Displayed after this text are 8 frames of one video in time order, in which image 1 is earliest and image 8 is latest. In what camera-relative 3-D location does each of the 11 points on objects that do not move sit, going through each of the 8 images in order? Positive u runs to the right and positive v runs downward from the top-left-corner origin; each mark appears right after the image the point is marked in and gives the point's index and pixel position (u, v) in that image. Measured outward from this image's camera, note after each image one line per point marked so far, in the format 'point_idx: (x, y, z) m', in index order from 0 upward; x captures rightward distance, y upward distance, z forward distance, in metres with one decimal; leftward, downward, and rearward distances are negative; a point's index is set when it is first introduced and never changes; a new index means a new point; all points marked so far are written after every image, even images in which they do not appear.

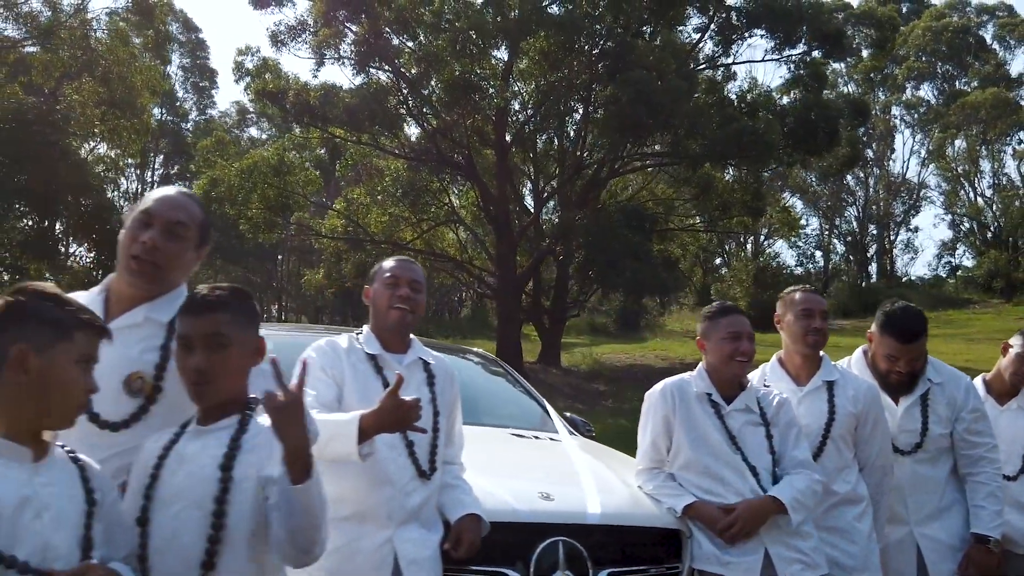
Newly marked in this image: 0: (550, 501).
0: (+0.1, -0.6, +3.1) m
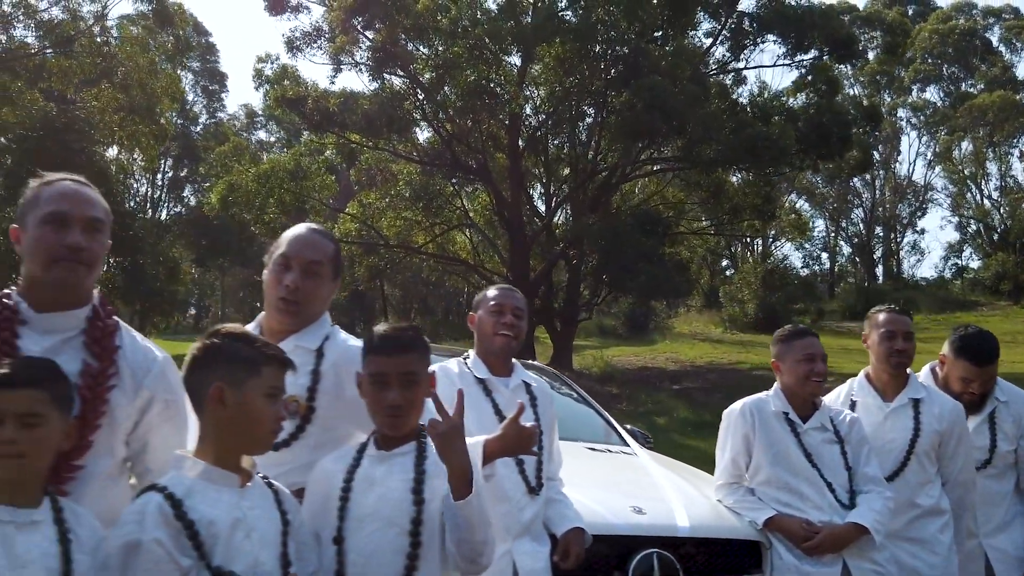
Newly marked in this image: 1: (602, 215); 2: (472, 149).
0: (+0.4, -0.7, +3.3) m
1: (+1.0, +1.3, +15.5) m
2: (-1.0, +2.3, +15.4) m
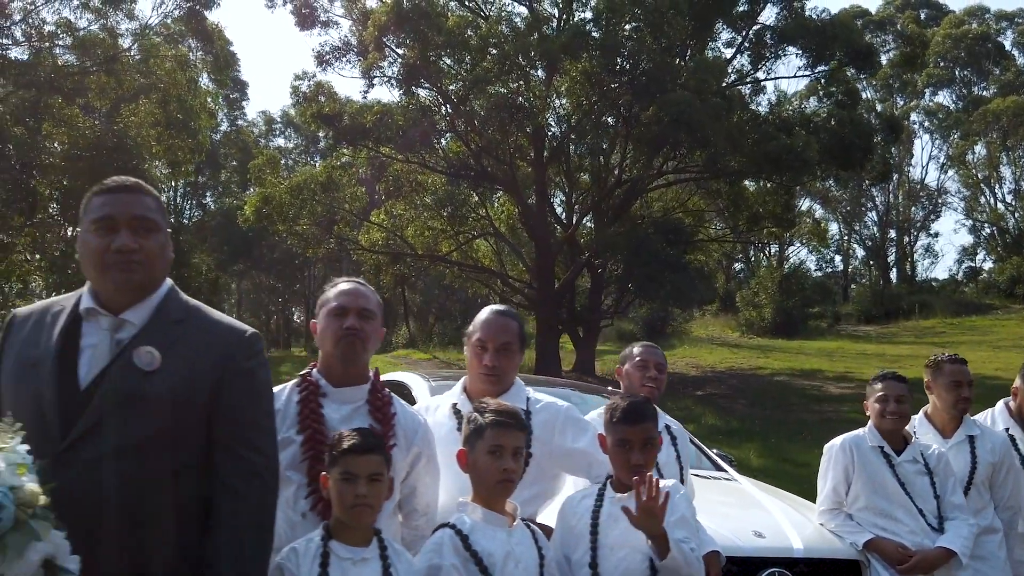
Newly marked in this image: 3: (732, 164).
0: (+0.9, -0.9, +3.8) m
1: (+1.6, +1.0, +16.1) m
2: (-0.5, +2.1, +16.0) m
3: (+3.1, +1.9, +15.2) m
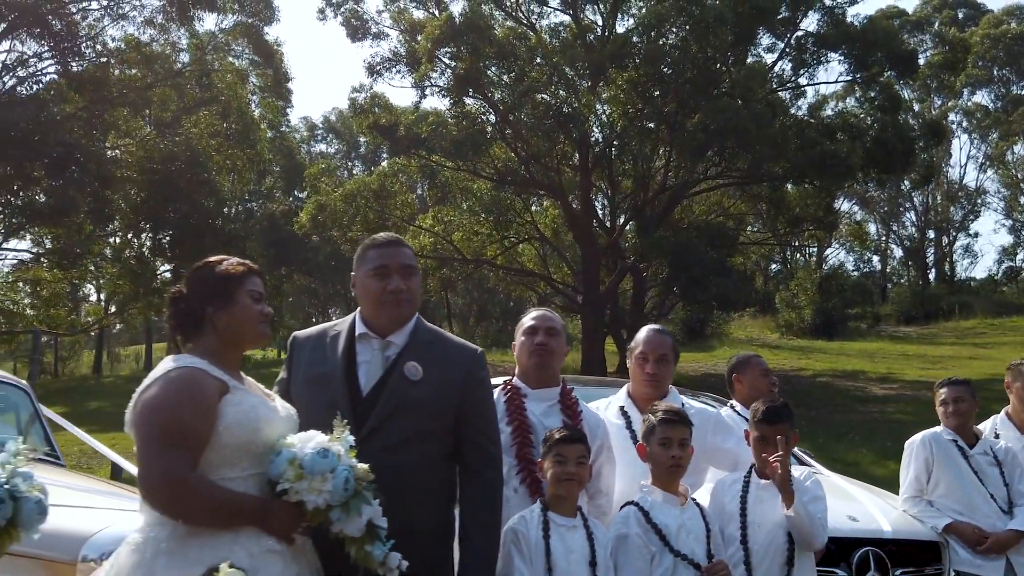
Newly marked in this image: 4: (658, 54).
0: (+1.5, -1.0, +4.5) m
1: (+2.5, +1.0, +16.7) m
2: (+0.5, +2.0, +16.6) m
3: (+4.0, +1.8, +15.8) m
4: (+2.0, +3.4, +14.8) m
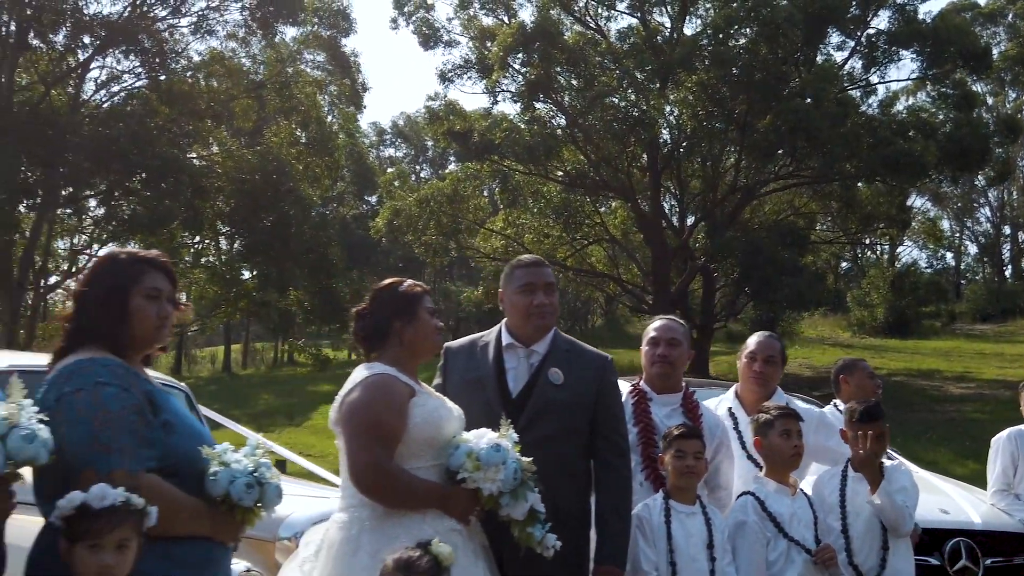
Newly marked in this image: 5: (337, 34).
0: (+2.0, -1.0, +4.8) m
1: (+3.8, +0.9, +16.9) m
2: (+1.7, +1.9, +17.0) m
3: (+5.2, +1.8, +15.9) m
4: (+3.1, +3.4, +15.0) m
5: (-2.9, +4.1, +16.8) m
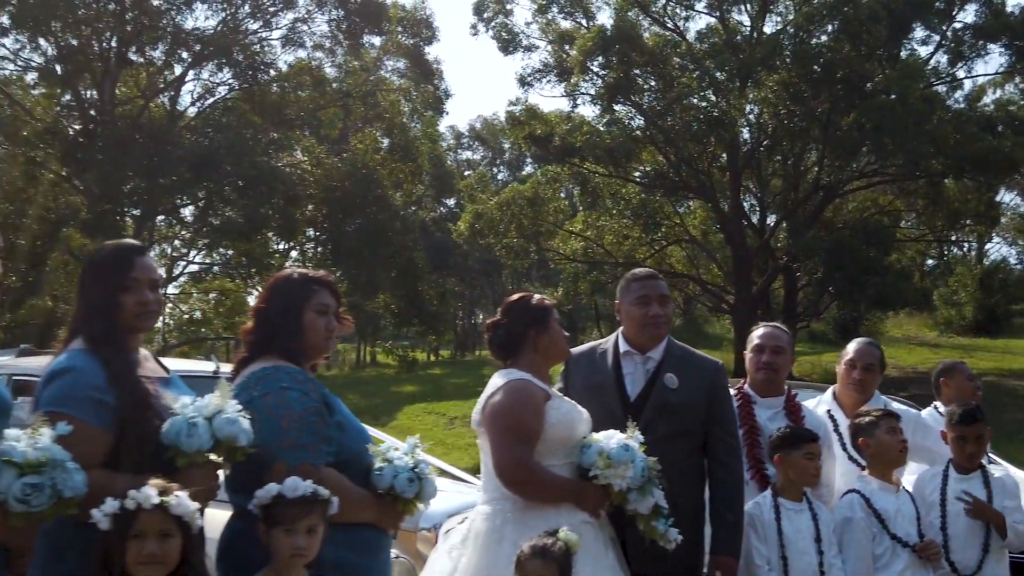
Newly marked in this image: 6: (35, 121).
0: (+2.5, -1.1, +4.9) m
1: (+5.1, +0.9, +16.9) m
2: (+3.1, +1.9, +17.1) m
3: (+6.5, +1.8, +15.8) m
4: (+4.3, +3.4, +15.1) m
5: (-1.5, +4.1, +17.2) m
6: (-6.1, +2.1, +13.0) m
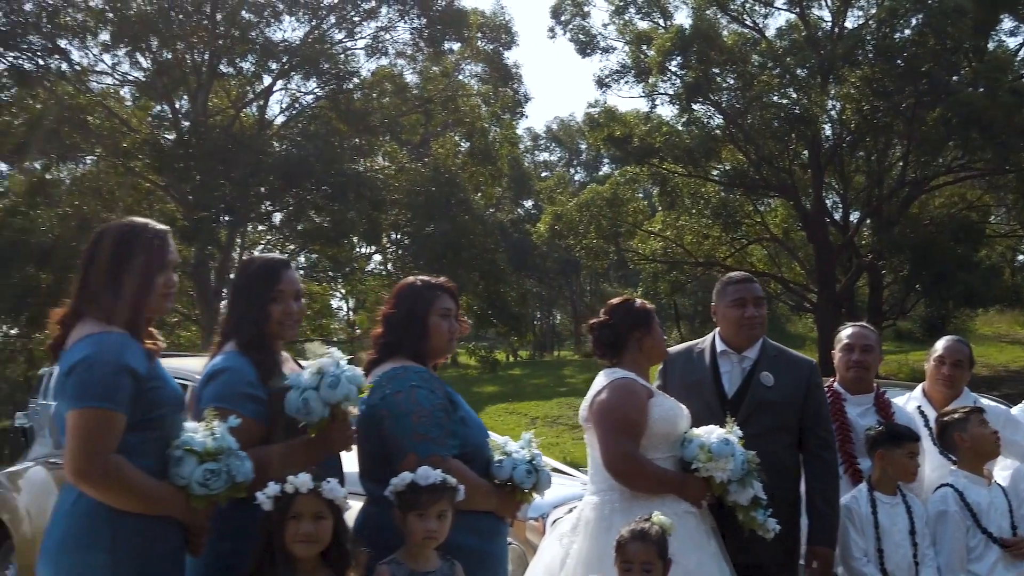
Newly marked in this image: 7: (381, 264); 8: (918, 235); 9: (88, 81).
0: (+3.0, -1.1, +4.9) m
1: (+6.5, +1.0, +16.7) m
2: (+4.4, +1.9, +17.1) m
3: (+7.7, +1.9, +15.5) m
4: (+5.5, +3.4, +14.9) m
5: (-0.2, +4.0, +17.5) m
6: (-5.0, +2.0, +13.7) m
7: (-1.9, +0.4, +14.5) m
8: (+6.2, +0.8, +15.7) m
9: (-5.6, +2.7, +13.6) m
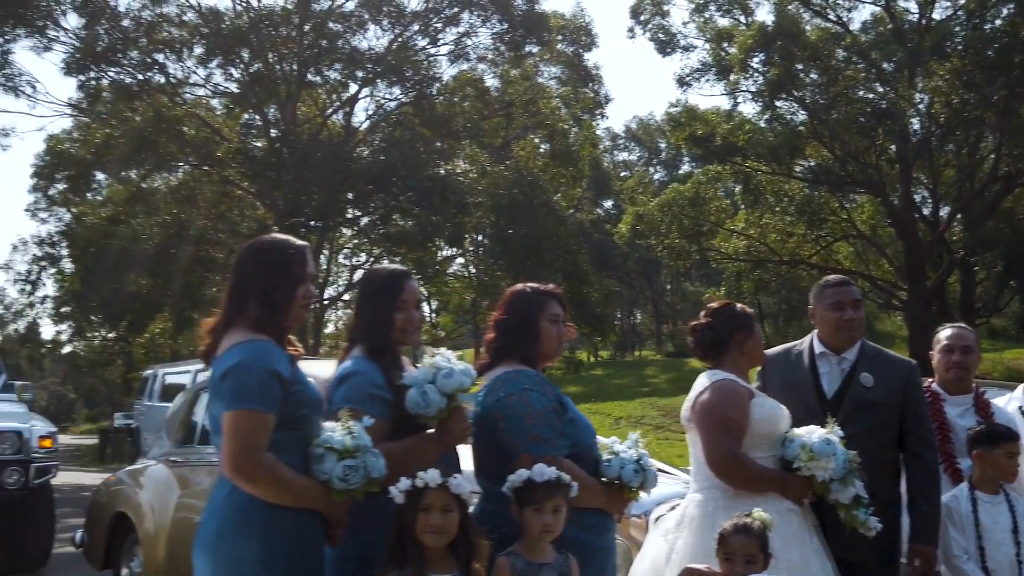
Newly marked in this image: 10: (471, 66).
0: (+3.5, -1.0, +4.8) m
1: (+7.8, +1.0, +16.3) m
2: (+5.8, +1.9, +16.8) m
3: (+9.0, +1.9, +15.0) m
4: (+6.7, +3.4, +14.6) m
5: (+1.2, +4.0, +17.6) m
6: (-3.9, +2.0, +14.2) m
7: (-0.7, +0.3, +14.7) m
8: (+7.4, +0.8, +15.4) m
9: (-4.5, +2.7, +14.1) m
10: (-0.5, +3.3, +15.7) m
